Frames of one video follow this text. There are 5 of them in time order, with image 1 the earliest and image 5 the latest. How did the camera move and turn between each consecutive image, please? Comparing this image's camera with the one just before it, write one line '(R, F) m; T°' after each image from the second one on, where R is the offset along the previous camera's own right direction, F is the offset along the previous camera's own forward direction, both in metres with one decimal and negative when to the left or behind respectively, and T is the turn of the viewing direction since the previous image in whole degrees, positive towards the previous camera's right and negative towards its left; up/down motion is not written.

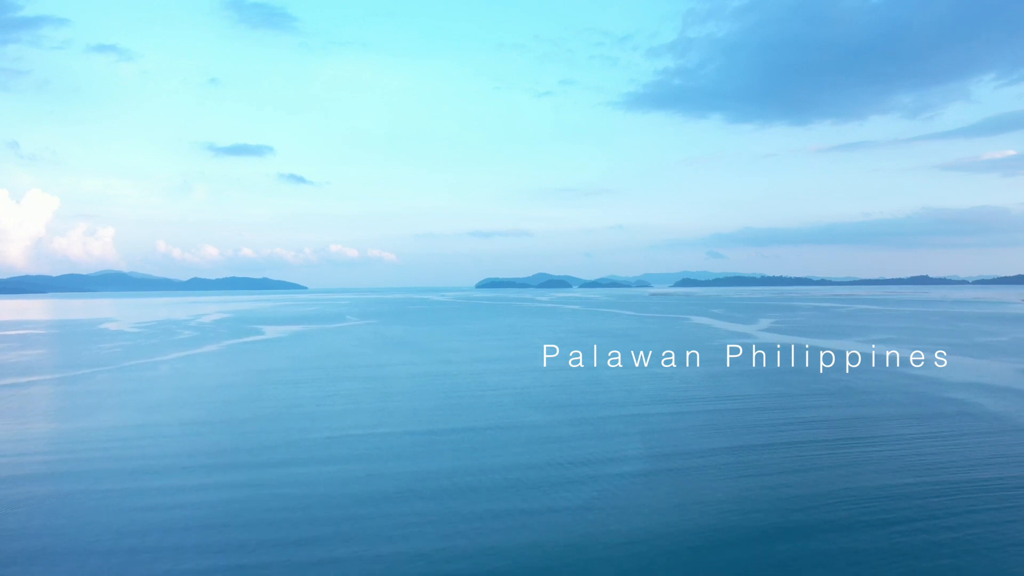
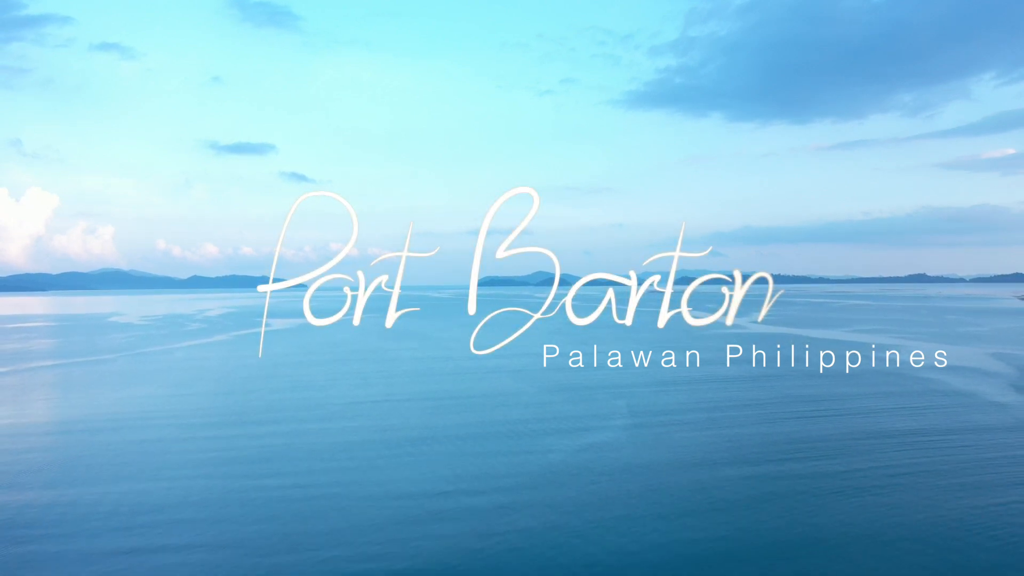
(0.0, -0.6) m; 0°
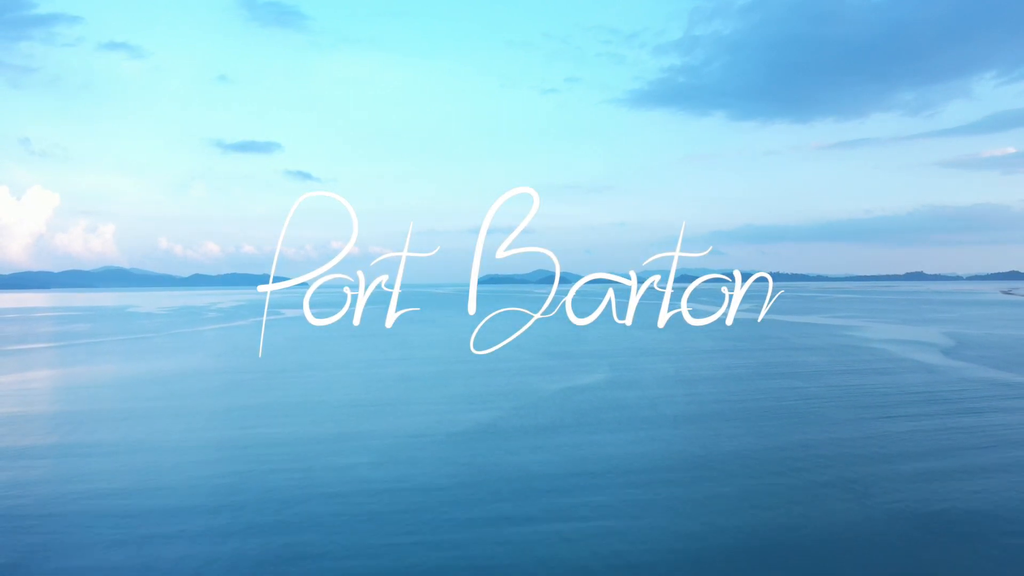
(-0.2, -0.9) m; 0°
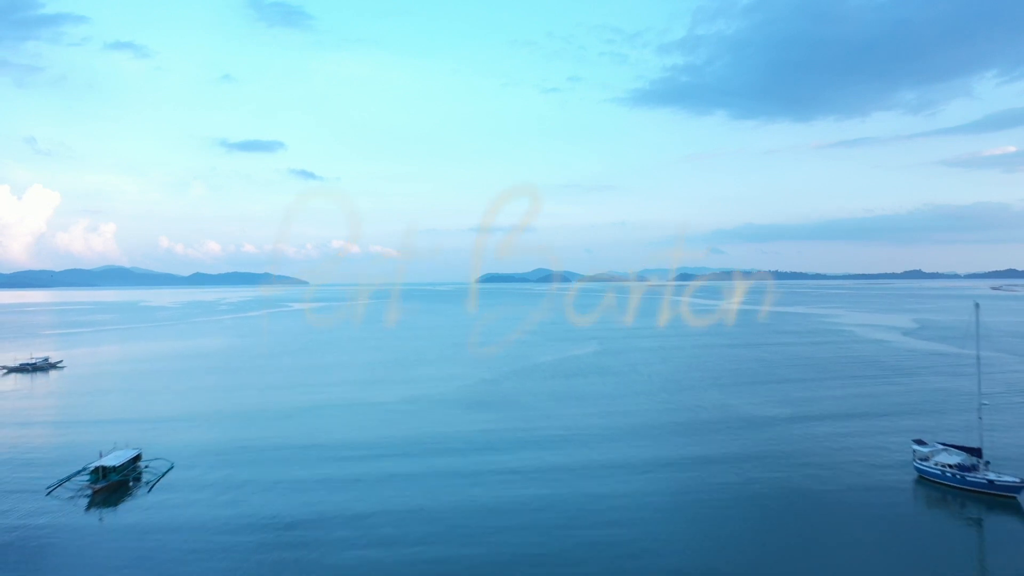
(-0.1, -0.7) m; 0°
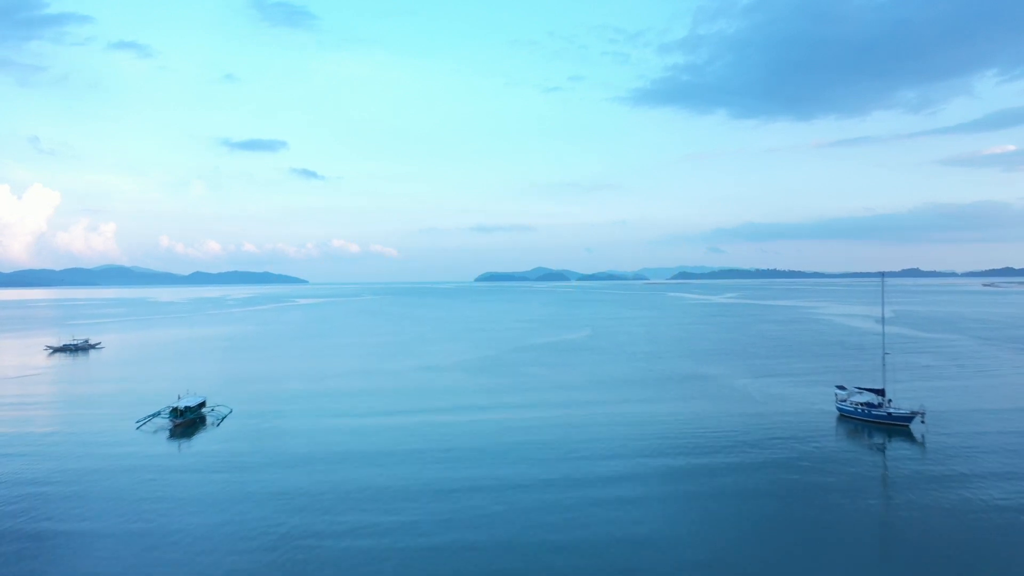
(0.0, -0.5) m; 0°
